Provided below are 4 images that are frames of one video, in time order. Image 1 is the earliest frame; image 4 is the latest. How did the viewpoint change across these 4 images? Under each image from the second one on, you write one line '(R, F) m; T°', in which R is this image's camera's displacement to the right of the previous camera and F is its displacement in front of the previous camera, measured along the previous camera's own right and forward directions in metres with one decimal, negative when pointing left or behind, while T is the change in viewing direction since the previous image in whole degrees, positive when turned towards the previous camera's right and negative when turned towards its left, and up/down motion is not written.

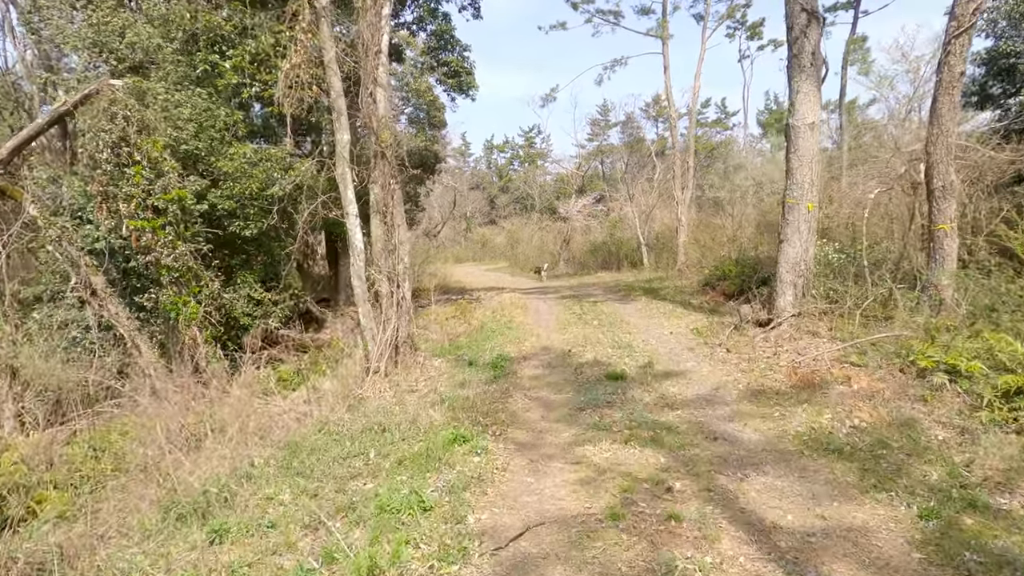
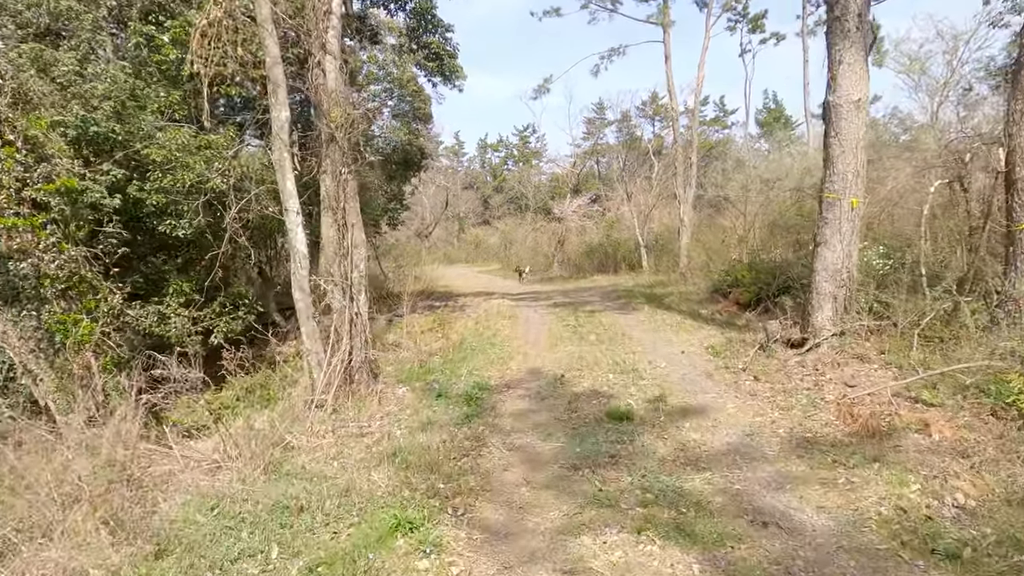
(+0.1, +1.3) m; 0°
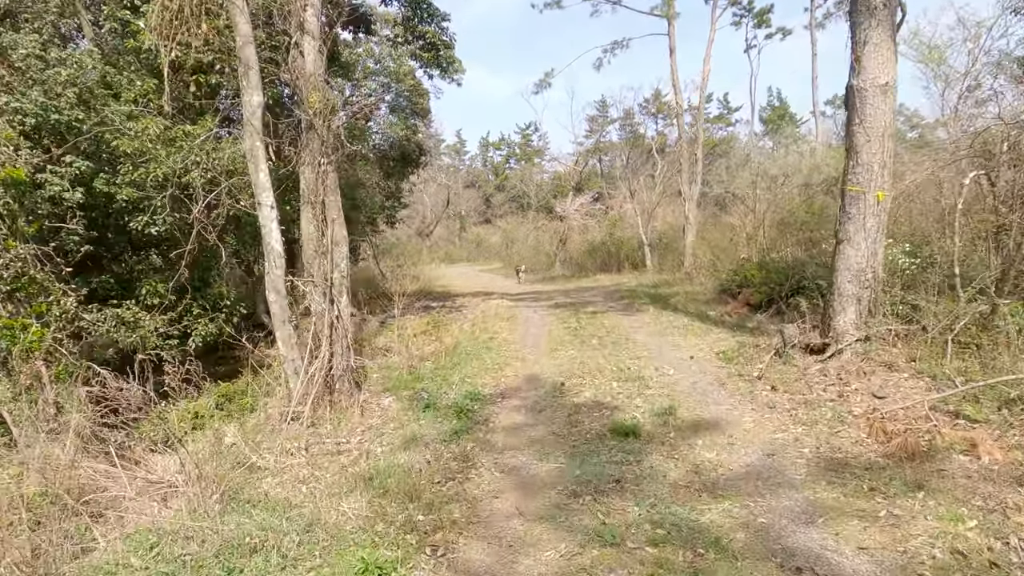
(+0.1, +0.5) m; 0°
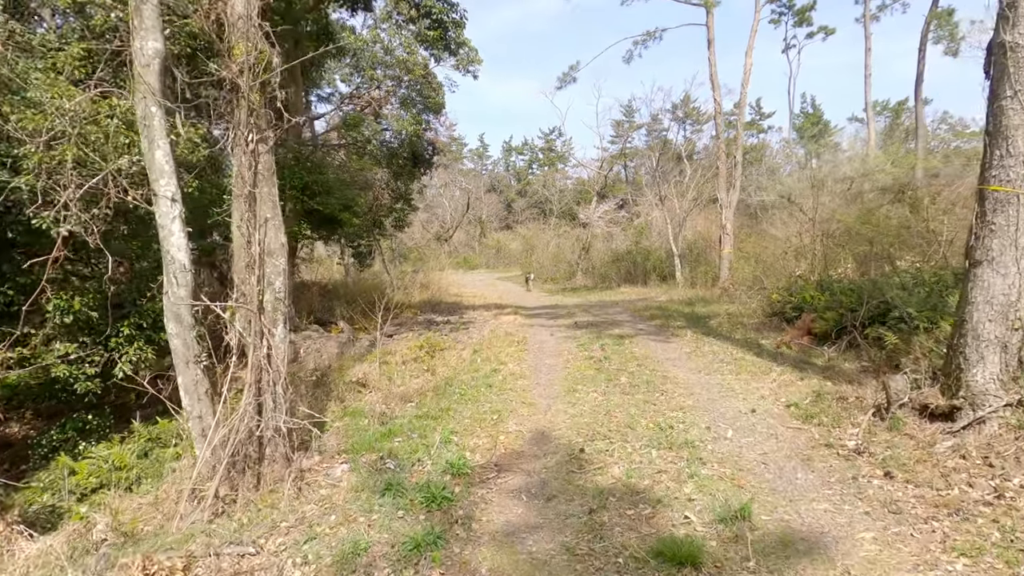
(+0.1, +1.6) m; -2°
